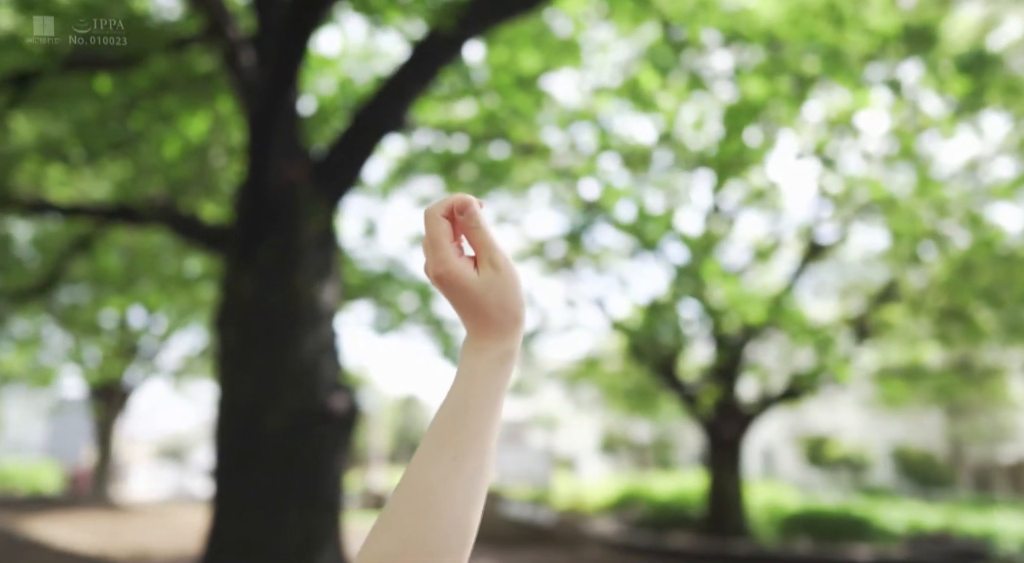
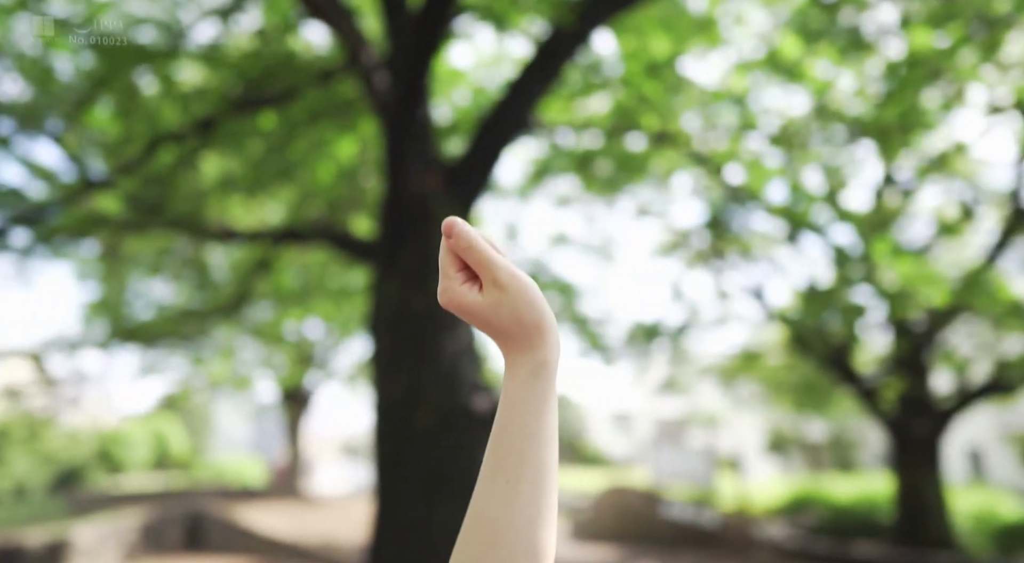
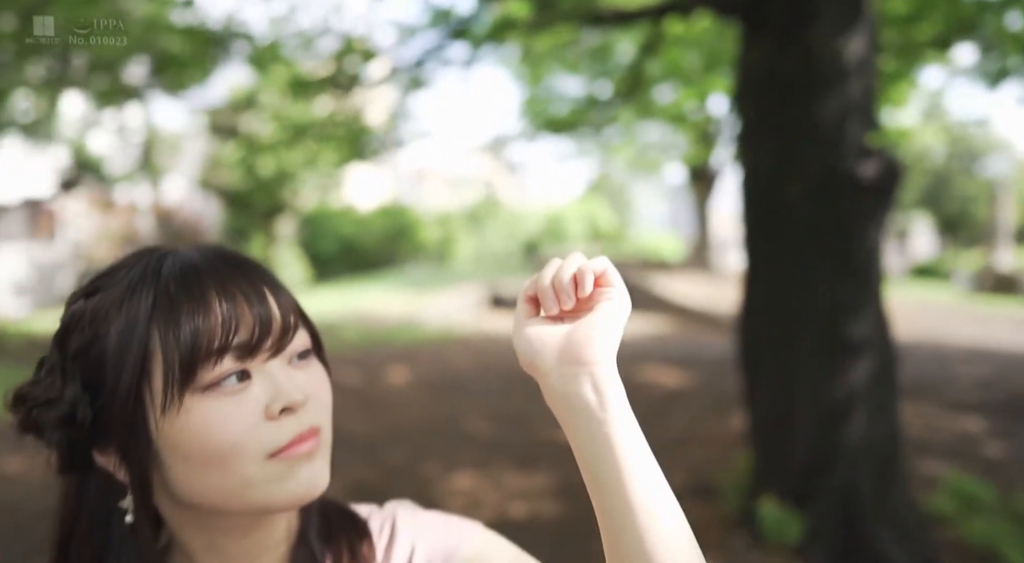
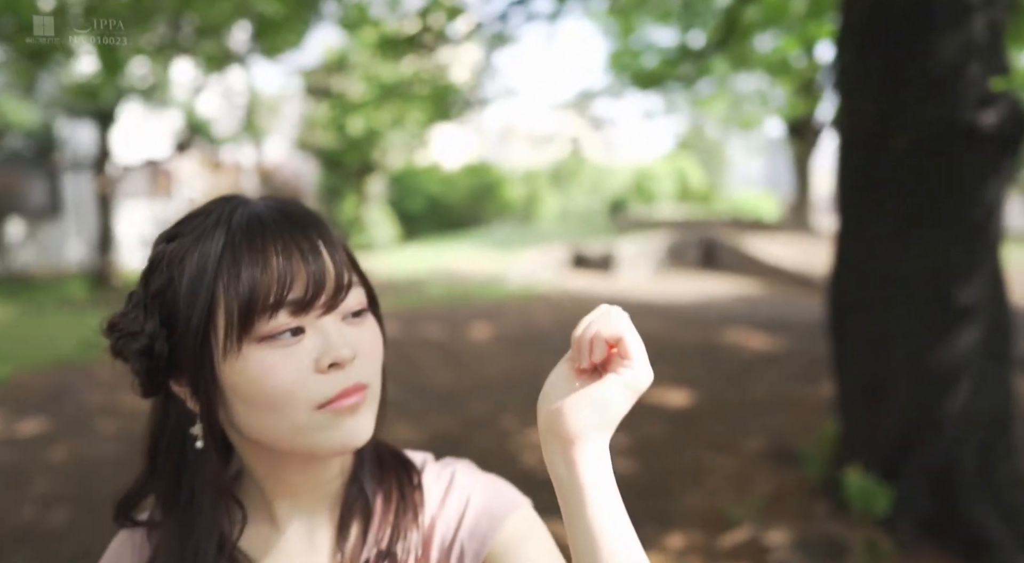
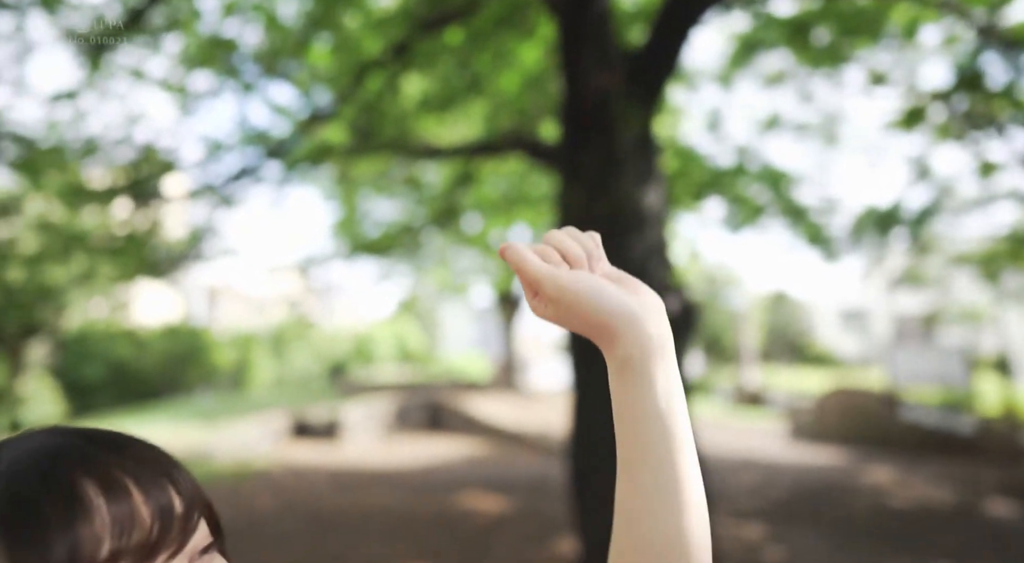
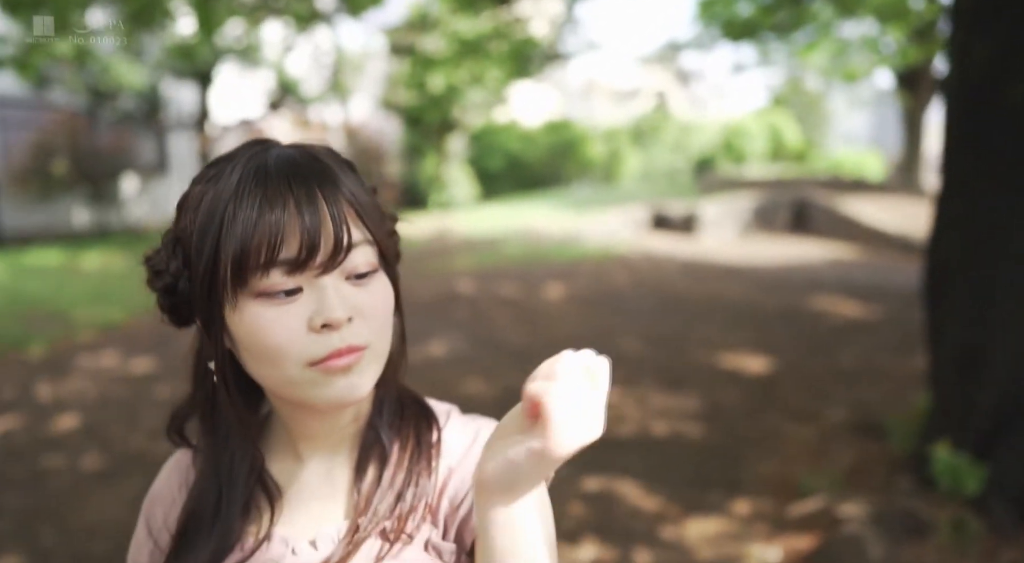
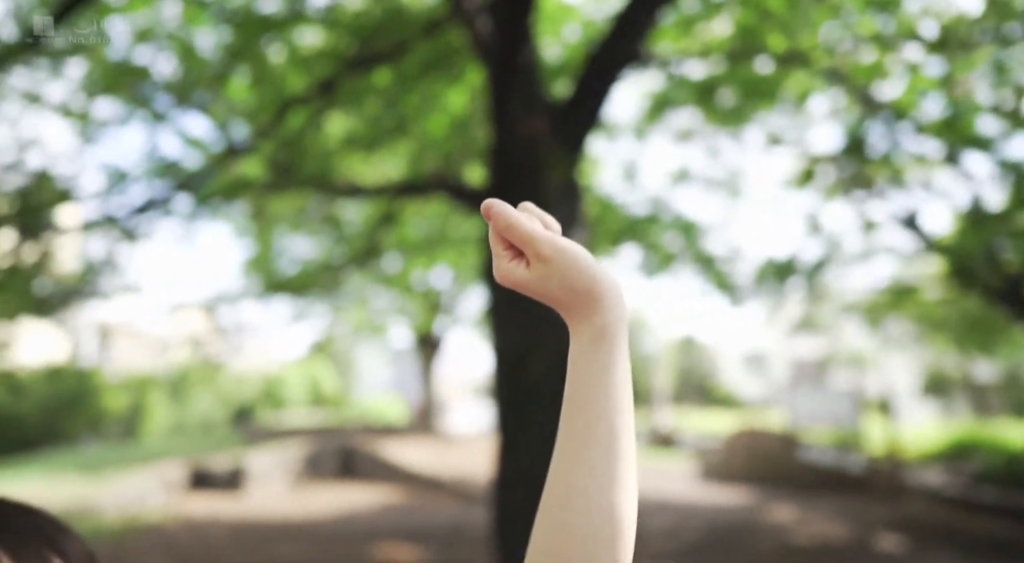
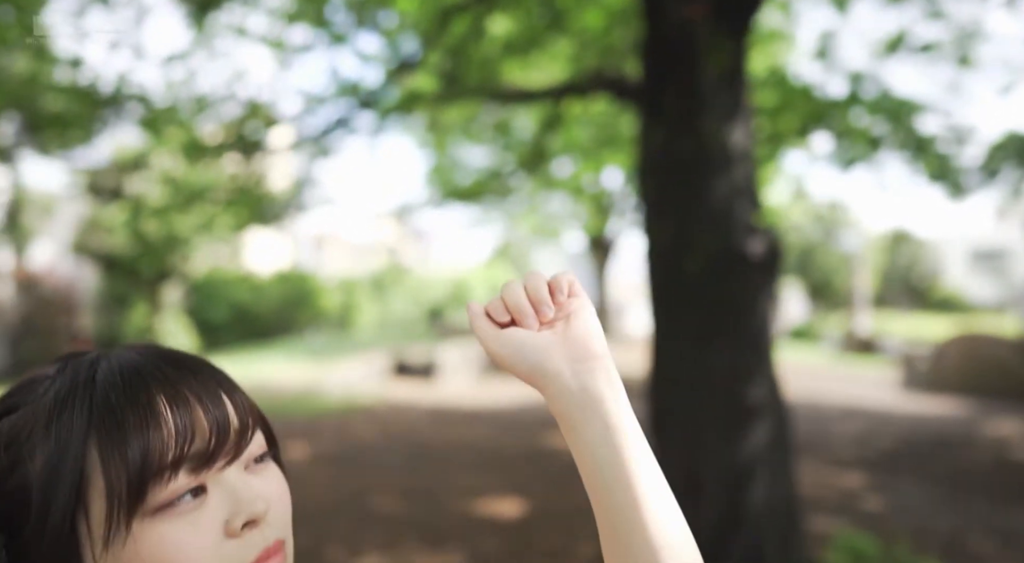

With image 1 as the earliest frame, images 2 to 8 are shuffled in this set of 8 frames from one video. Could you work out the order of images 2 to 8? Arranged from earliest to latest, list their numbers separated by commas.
2, 7, 5, 8, 3, 4, 6
